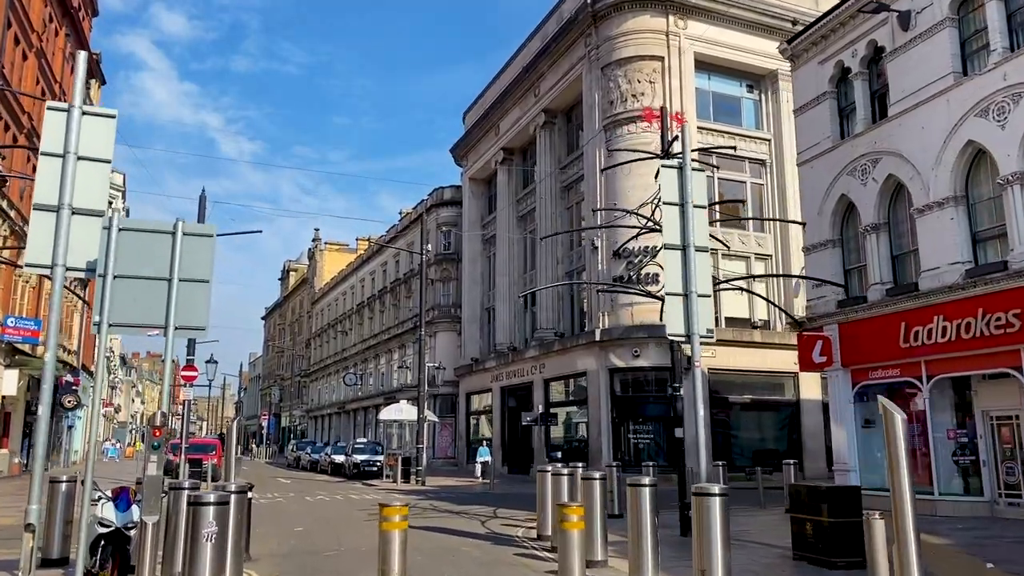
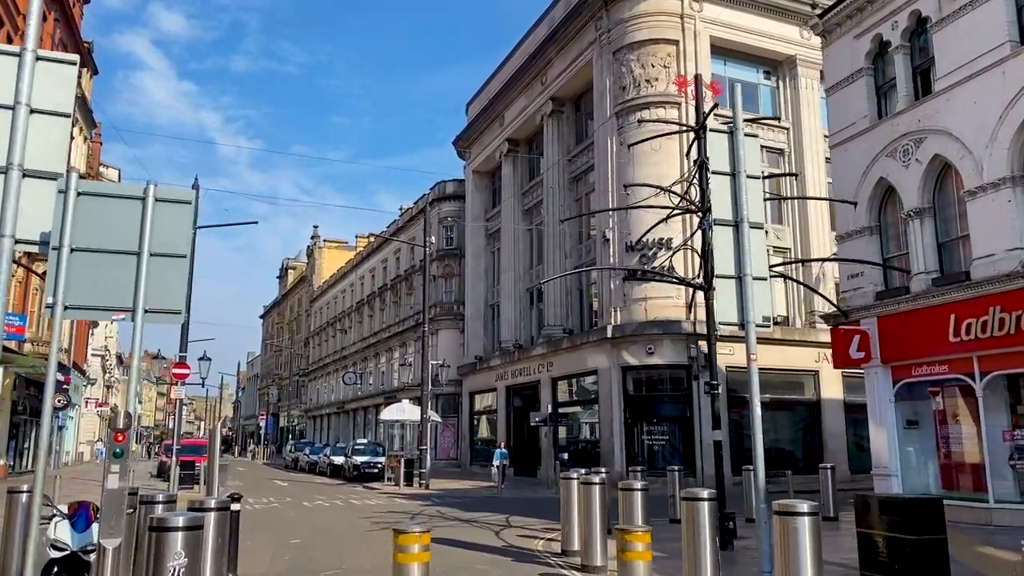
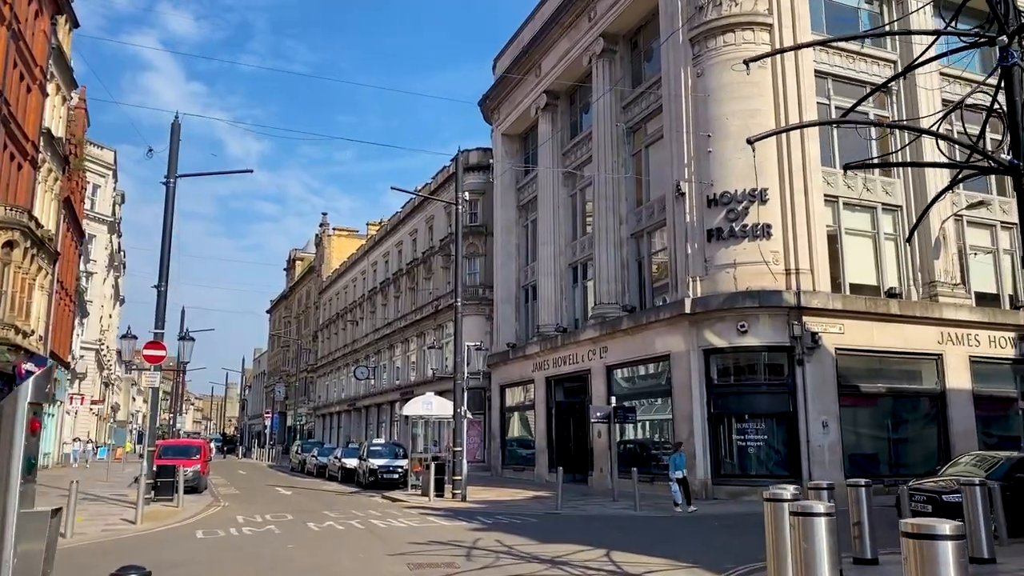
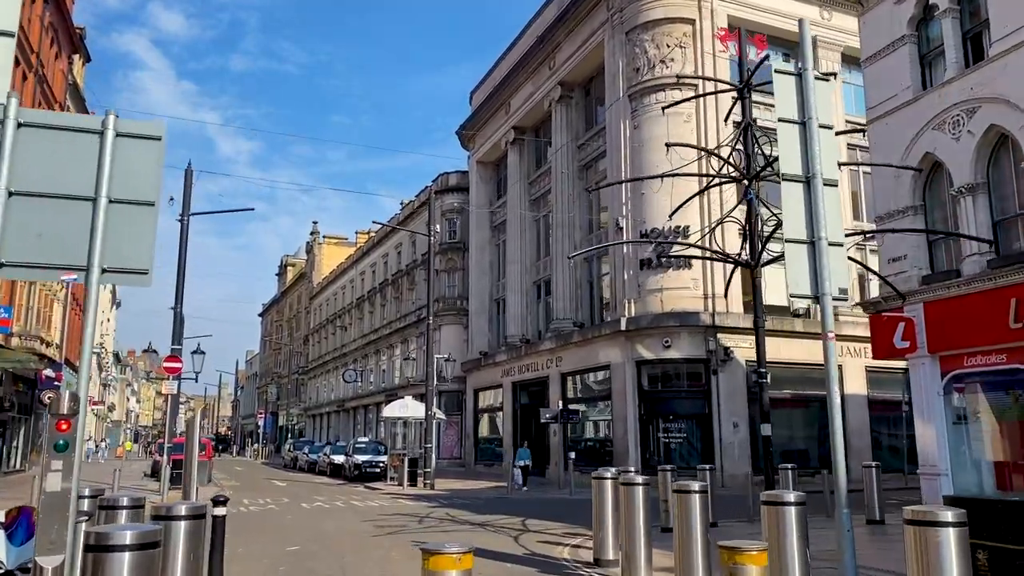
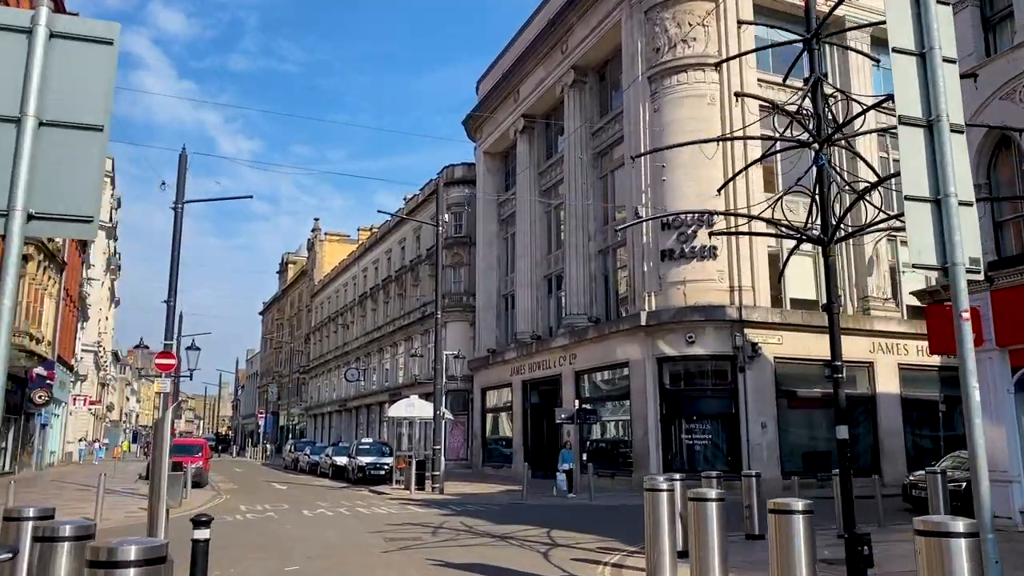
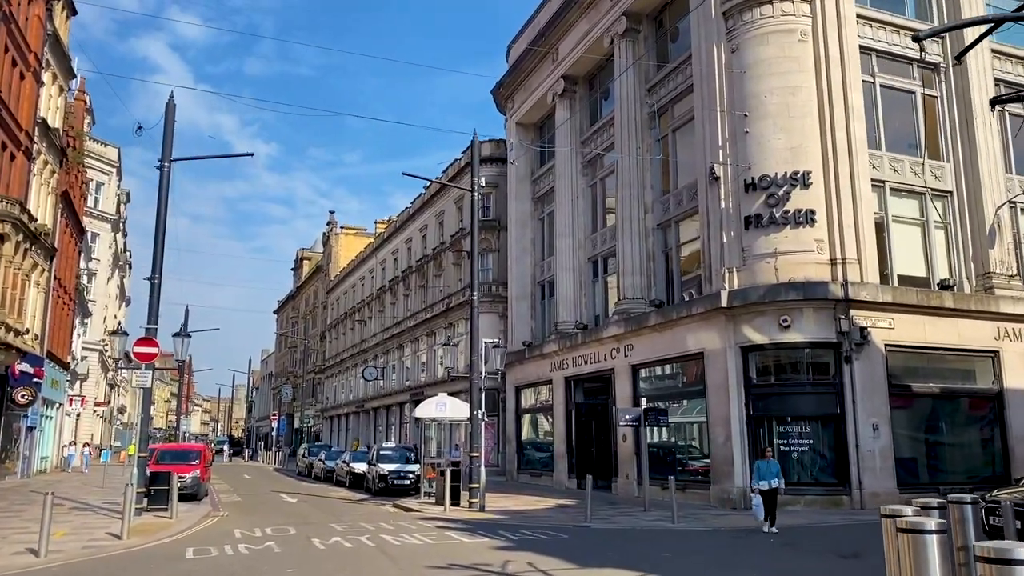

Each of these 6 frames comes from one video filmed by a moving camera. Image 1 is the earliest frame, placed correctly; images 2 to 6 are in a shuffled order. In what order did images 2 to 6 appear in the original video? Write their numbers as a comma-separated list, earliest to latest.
2, 4, 5, 3, 6
